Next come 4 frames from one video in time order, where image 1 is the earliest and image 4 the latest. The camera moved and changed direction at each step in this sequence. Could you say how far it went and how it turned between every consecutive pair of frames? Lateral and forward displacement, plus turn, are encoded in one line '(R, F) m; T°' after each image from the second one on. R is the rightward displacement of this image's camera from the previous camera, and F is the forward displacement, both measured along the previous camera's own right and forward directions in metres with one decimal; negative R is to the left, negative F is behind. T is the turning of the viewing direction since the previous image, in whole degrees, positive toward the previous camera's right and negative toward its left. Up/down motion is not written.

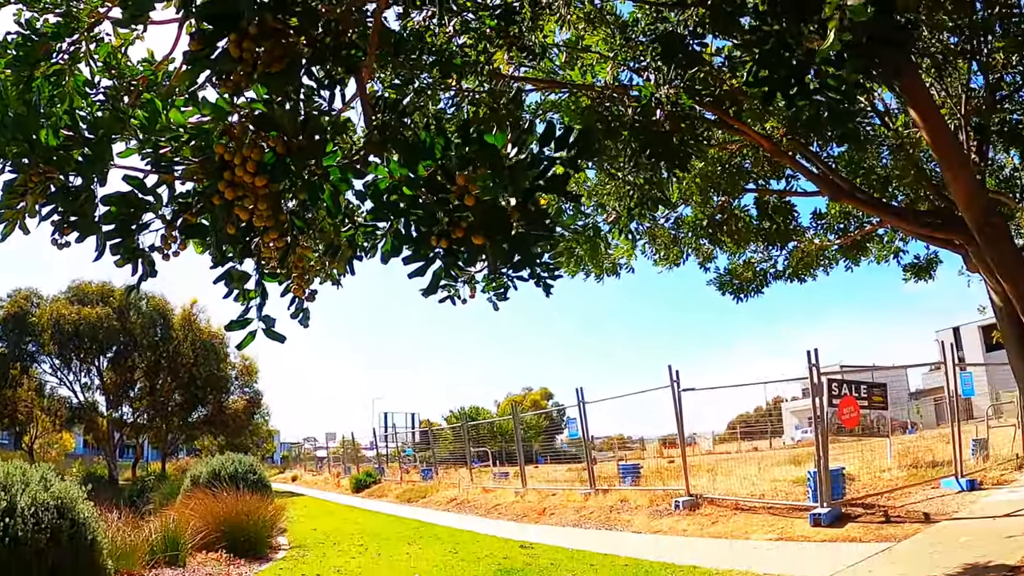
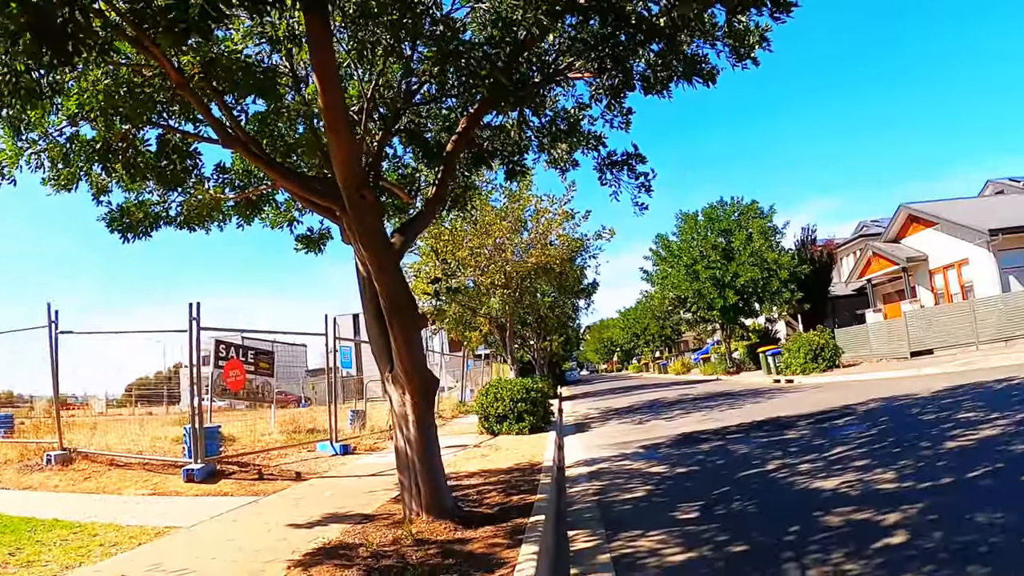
(+0.7, +0.5) m; +43°
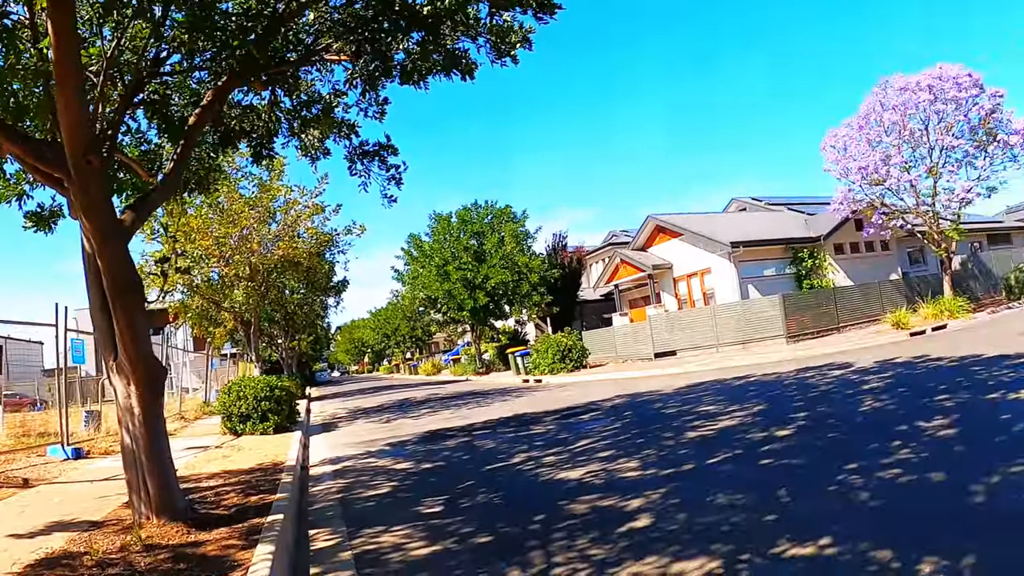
(+0.2, +0.1) m; +17°
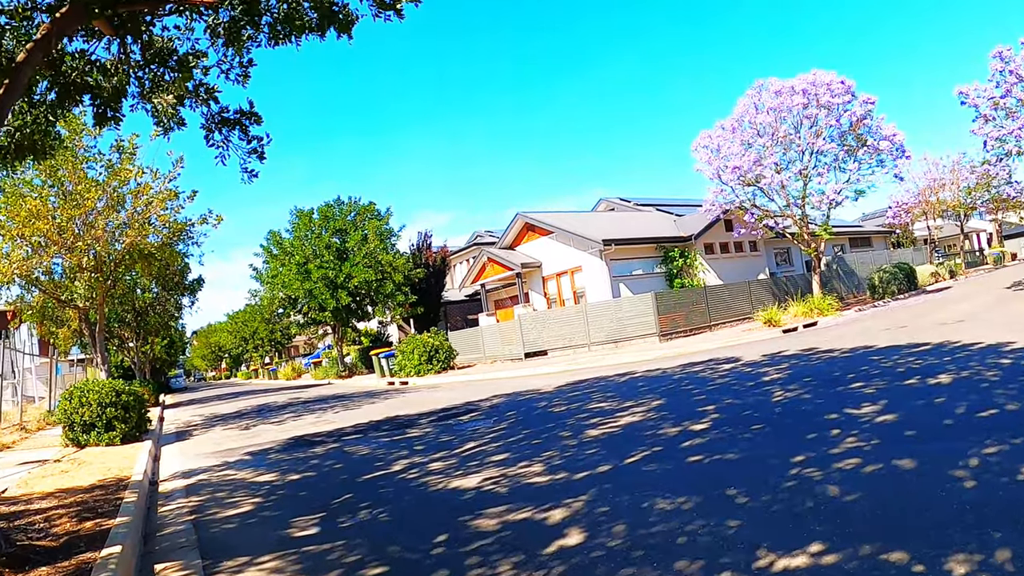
(-0.3, +0.8) m; +11°
